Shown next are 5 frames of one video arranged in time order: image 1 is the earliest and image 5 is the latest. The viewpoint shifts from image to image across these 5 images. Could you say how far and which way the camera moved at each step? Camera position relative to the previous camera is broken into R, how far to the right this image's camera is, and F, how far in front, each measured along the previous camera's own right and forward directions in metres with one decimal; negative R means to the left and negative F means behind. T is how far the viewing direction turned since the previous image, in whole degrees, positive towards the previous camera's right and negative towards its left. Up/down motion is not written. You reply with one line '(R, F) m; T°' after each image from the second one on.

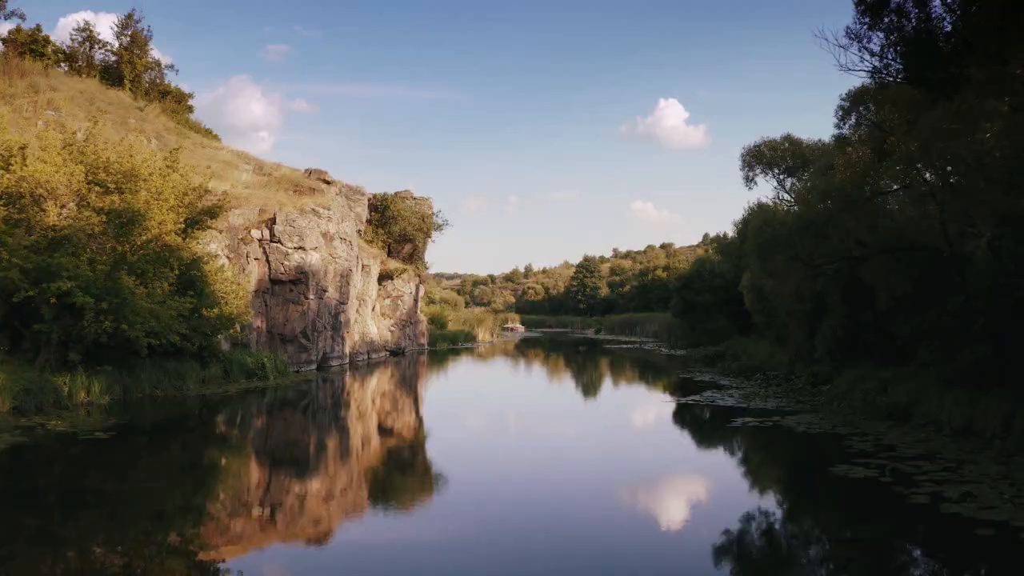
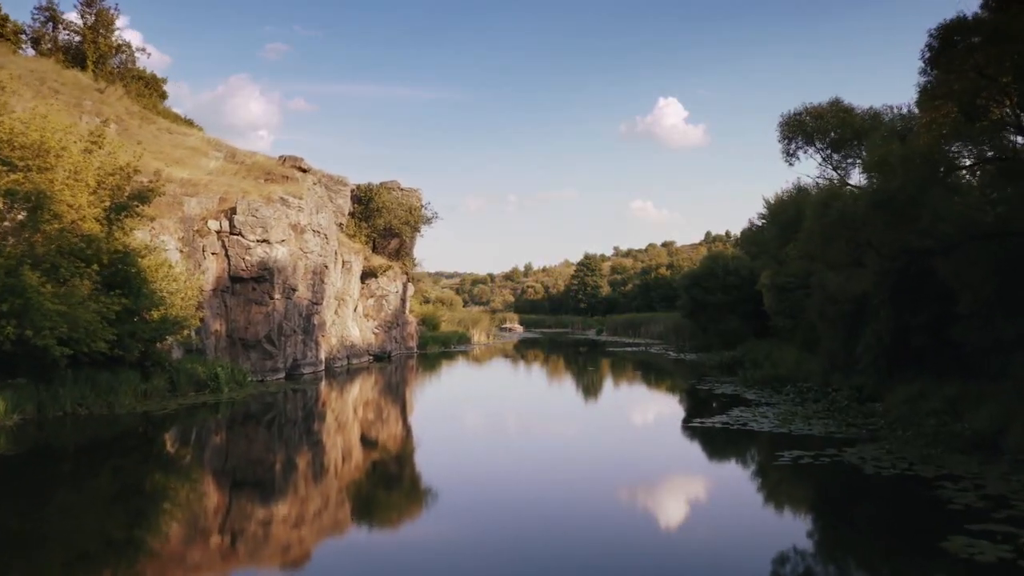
(+0.3, +3.4) m; 0°
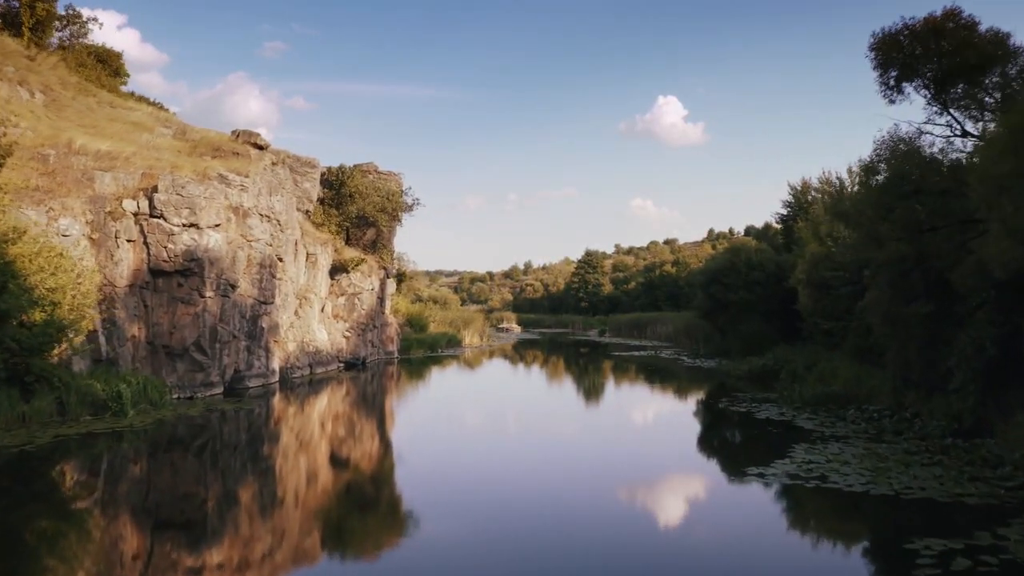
(+0.4, +4.7) m; 0°
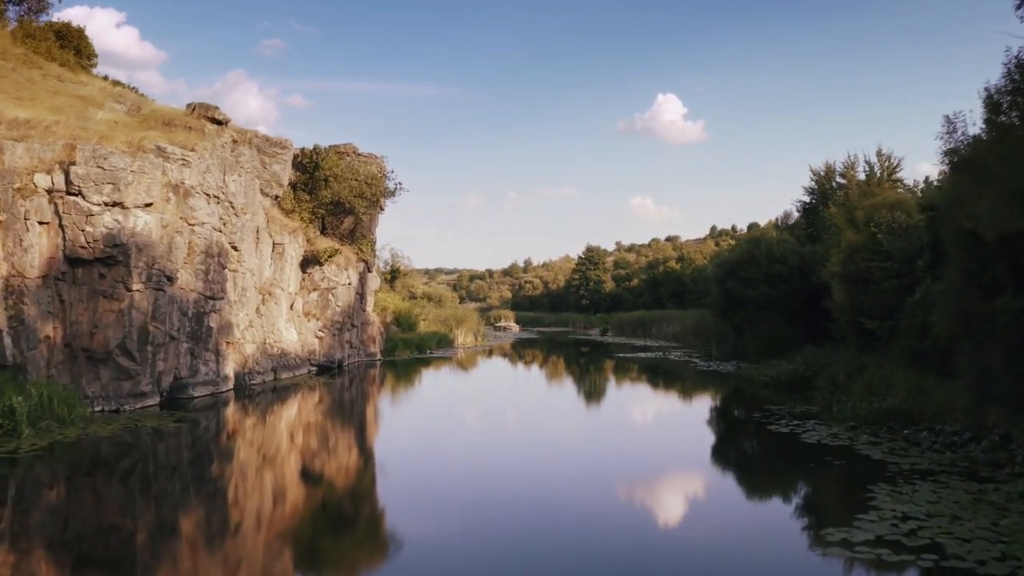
(+0.3, +3.3) m; 0°
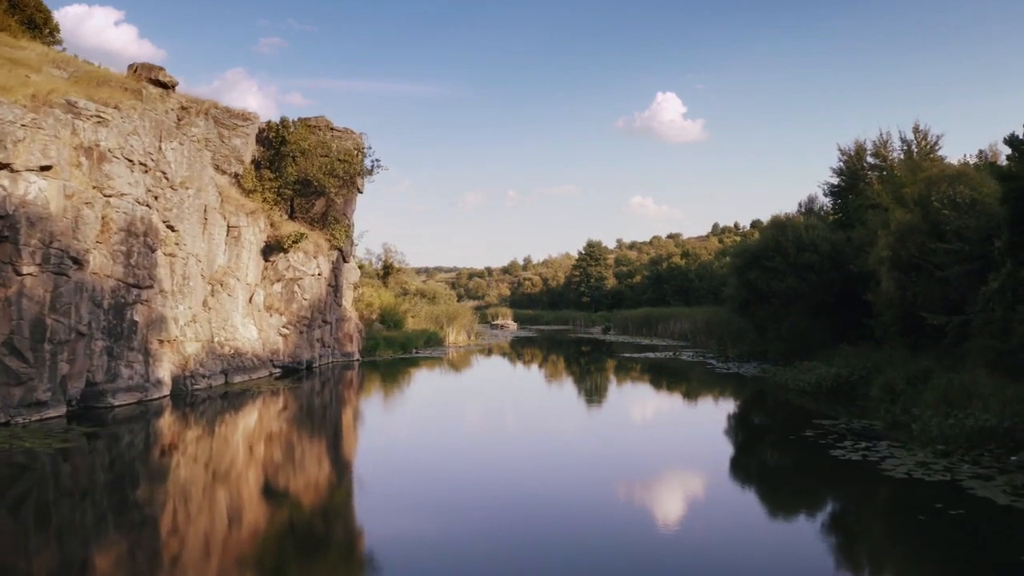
(+0.3, +3.4) m; 0°
